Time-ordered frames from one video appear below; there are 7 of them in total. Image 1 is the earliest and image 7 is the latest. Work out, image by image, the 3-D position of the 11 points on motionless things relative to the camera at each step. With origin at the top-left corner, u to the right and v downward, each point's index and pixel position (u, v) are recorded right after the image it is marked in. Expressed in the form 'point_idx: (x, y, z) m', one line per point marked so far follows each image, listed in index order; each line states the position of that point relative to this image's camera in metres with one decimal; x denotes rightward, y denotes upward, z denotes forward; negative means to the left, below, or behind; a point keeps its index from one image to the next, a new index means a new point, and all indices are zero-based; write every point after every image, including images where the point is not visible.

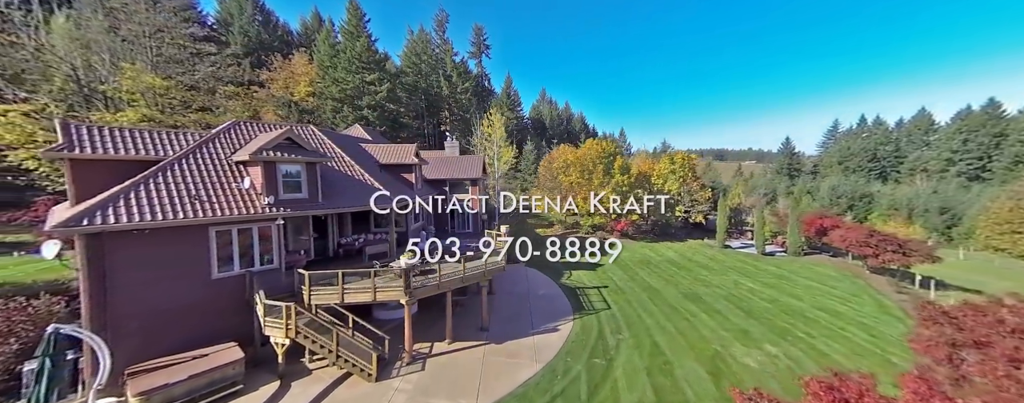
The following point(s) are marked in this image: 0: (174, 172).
0: (-8.7, +0.8, +8.6) m
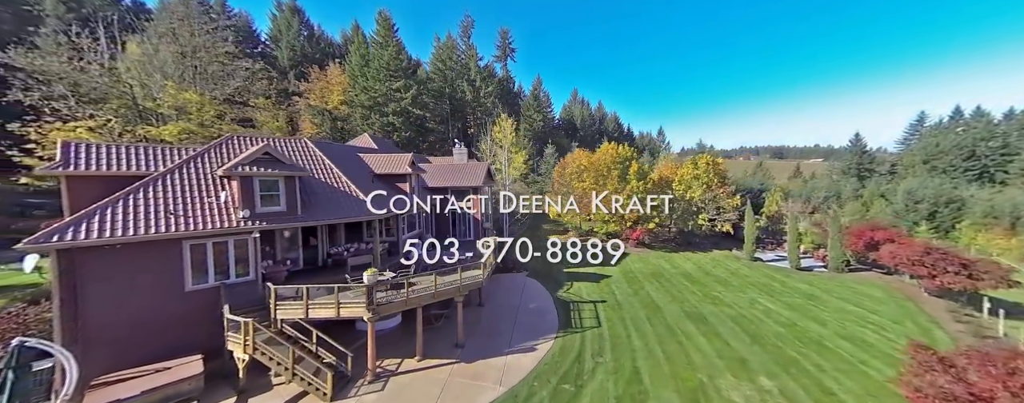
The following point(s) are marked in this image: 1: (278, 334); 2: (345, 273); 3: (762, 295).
0: (-9.7, +0.4, +9.1) m
1: (-6.2, -3.4, +8.3) m
2: (-6.1, -2.6, +11.6) m
3: (+12.3, -4.6, +16.4) m
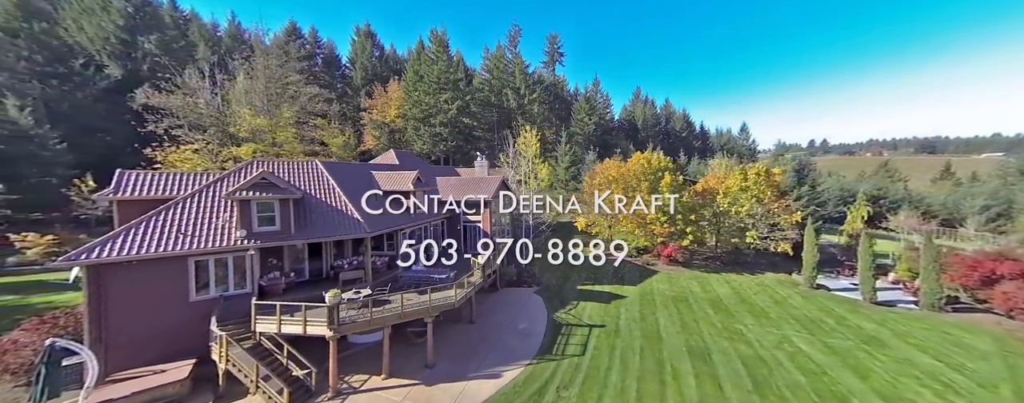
0: (-11.0, -0.3, +10.8) m
1: (-7.7, -4.1, +9.4) m
2: (-6.9, -3.3, +12.6) m
3: (+12.0, -5.4, +13.9) m
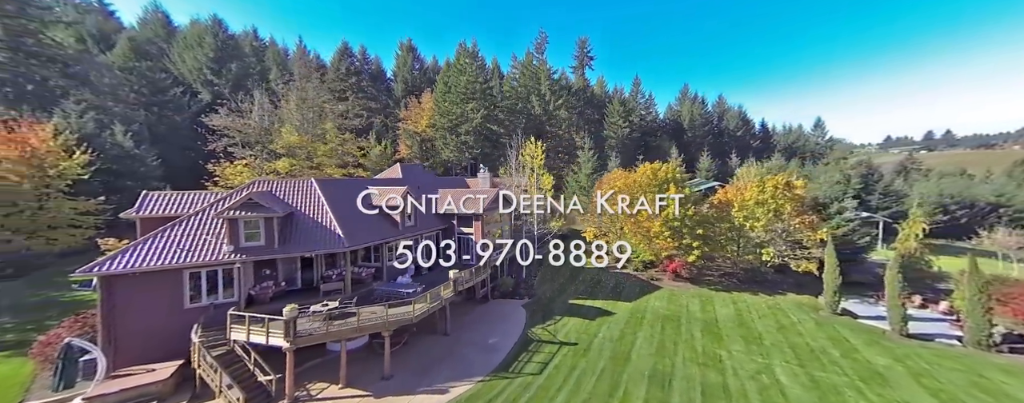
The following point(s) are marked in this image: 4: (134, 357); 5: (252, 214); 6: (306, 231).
0: (-12.6, -1.0, +12.6) m
1: (-9.5, -4.8, +10.7) m
2: (-8.4, -4.0, +13.8) m
3: (+10.6, -6.1, +12.6) m
4: (-12.7, -5.1, +11.0) m
5: (-10.0, -0.5, +12.6) m
6: (-9.0, -1.2, +14.2) m
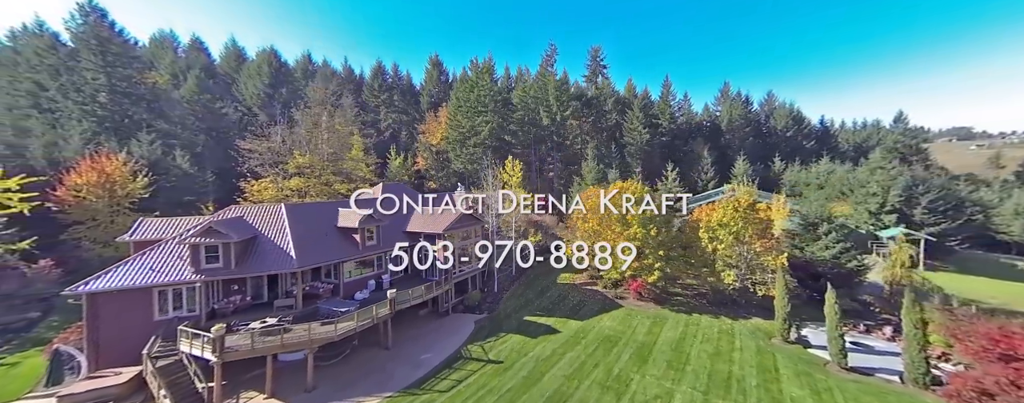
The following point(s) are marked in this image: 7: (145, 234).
0: (-16.1, -2.2, +15.0) m
1: (-13.2, -6.0, +12.8) m
2: (-11.7, -5.3, +15.8) m
3: (+7.0, -7.2, +12.6) m
4: (-16.2, -6.4, +13.4) m
5: (-13.5, -1.7, +14.8) m
6: (-12.3, -2.5, +16.3) m
7: (-17.6, -1.6, +15.8) m
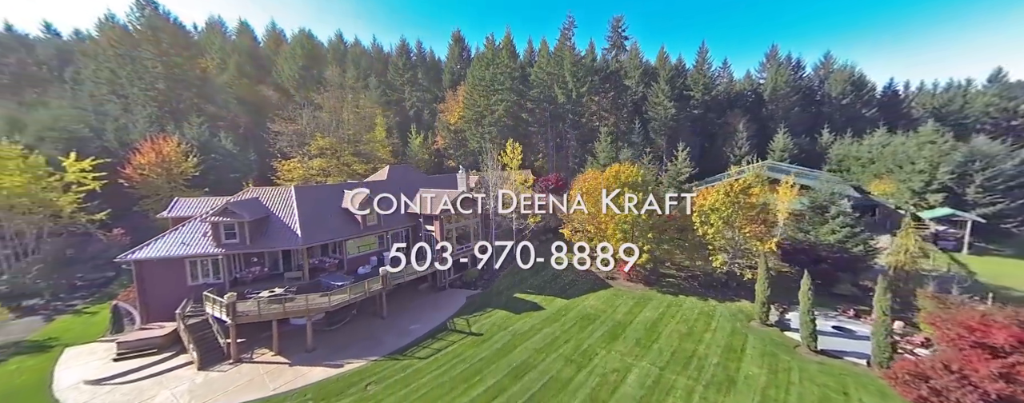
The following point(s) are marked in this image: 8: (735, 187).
0: (-17.1, -1.5, +17.3) m
1: (-14.4, -5.4, +15.1) m
2: (-12.6, -4.5, +17.9) m
3: (+5.8, -6.7, +13.3) m
4: (-17.4, -5.7, +16.0) m
5: (-14.5, -1.0, +16.8) m
6: (-13.2, -1.6, +18.3) m
7: (-18.6, -0.8, +18.2) m
8: (+14.1, +1.1, +20.4) m
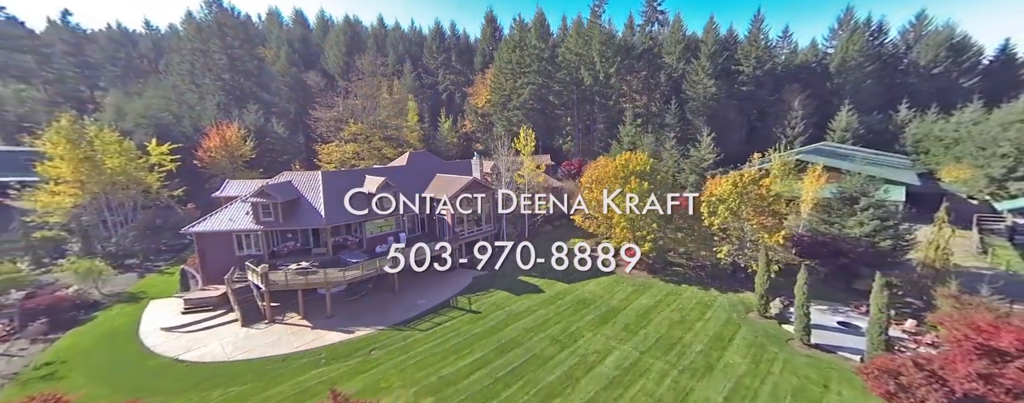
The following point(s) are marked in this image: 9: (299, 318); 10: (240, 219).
0: (-17.0, -0.5, +20.0) m
1: (-14.6, -4.6, +17.7) m
2: (-12.5, -3.5, +20.2) m
3: (+5.2, -6.2, +13.8) m
4: (-17.5, -4.8, +18.9) m
5: (-14.5, -0.1, +19.2) m
6: (-13.1, -0.7, +20.5) m
7: (-18.4, +0.3, +21.0) m
8: (+14.4, +1.8, +19.5) m
9: (-10.9, -6.0, +16.8) m
10: (-16.1, -1.2, +19.4) m
